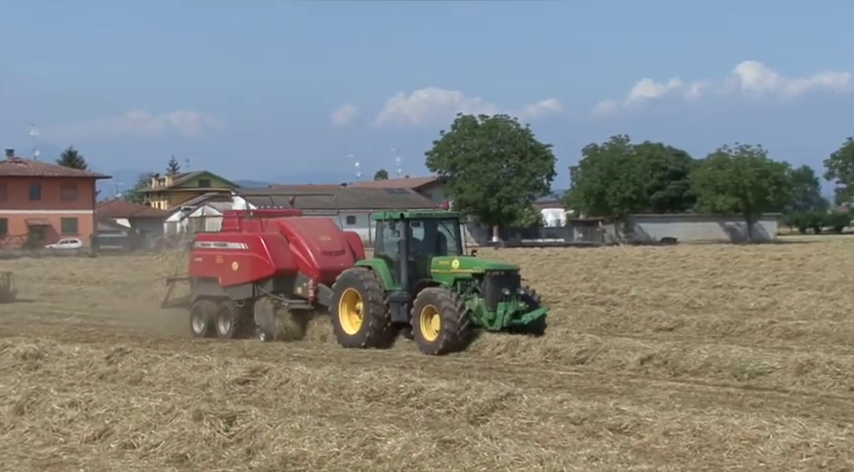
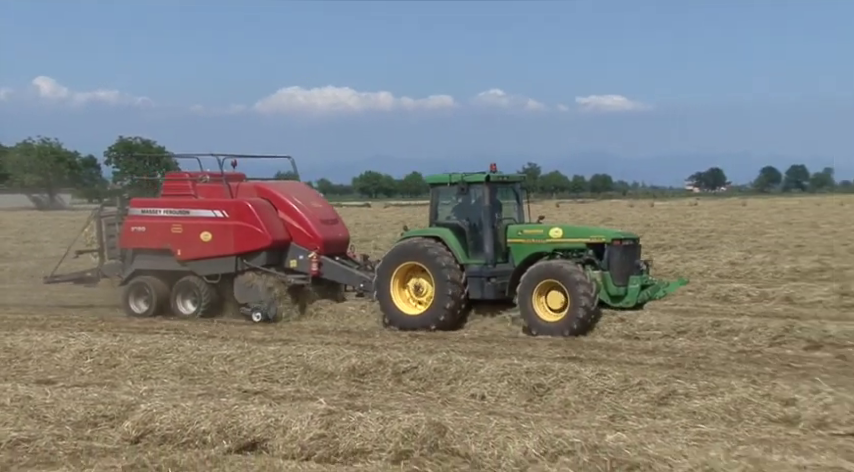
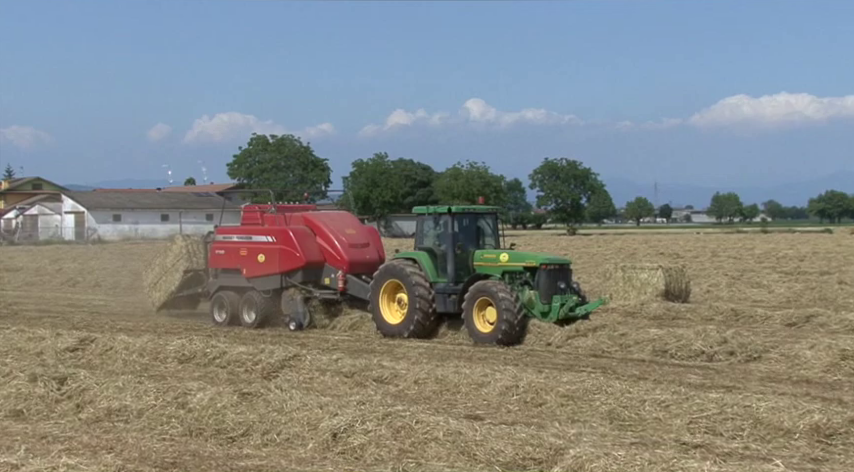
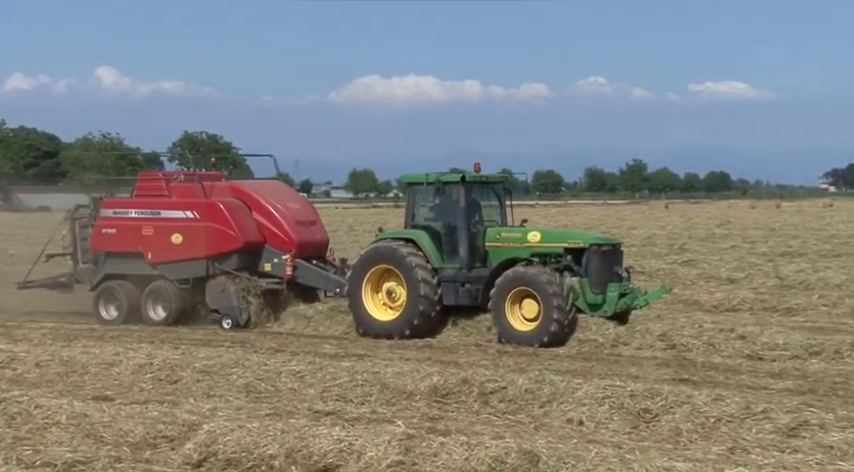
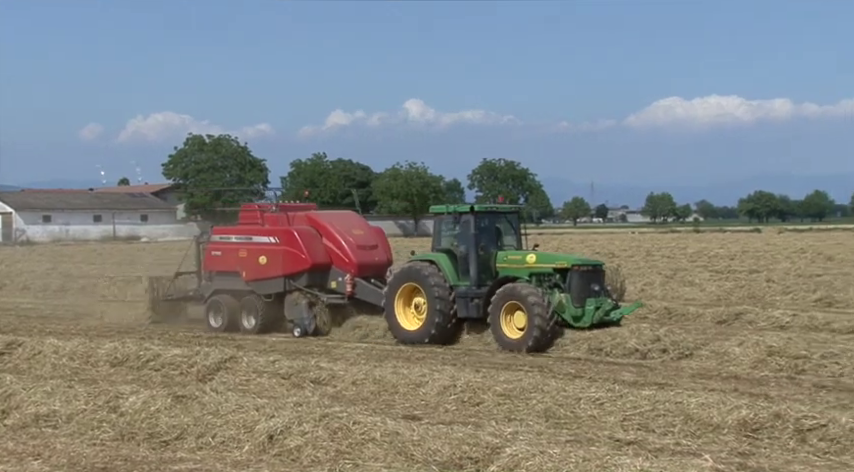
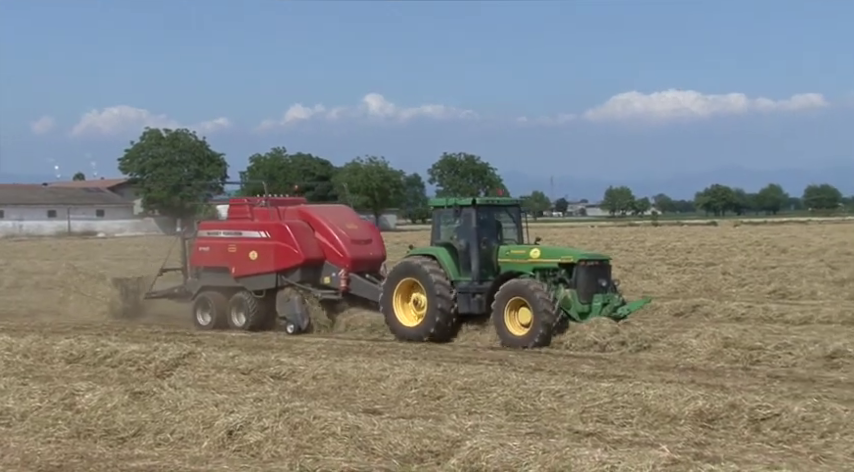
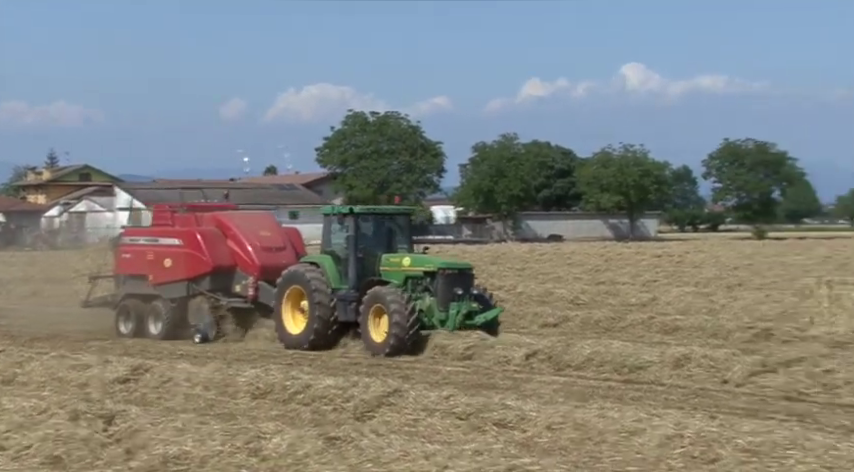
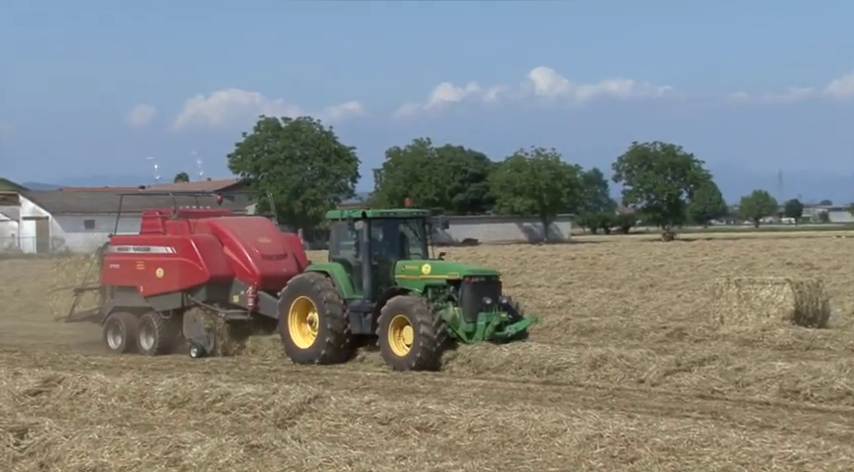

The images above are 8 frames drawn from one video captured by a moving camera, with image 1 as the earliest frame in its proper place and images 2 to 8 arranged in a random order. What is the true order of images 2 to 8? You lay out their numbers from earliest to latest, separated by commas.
7, 8, 3, 5, 6, 4, 2
